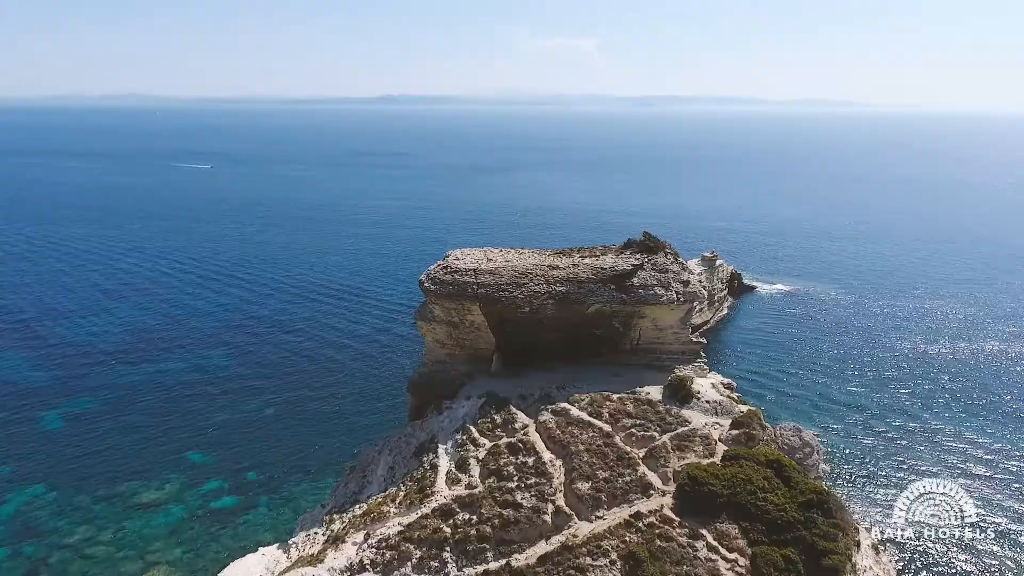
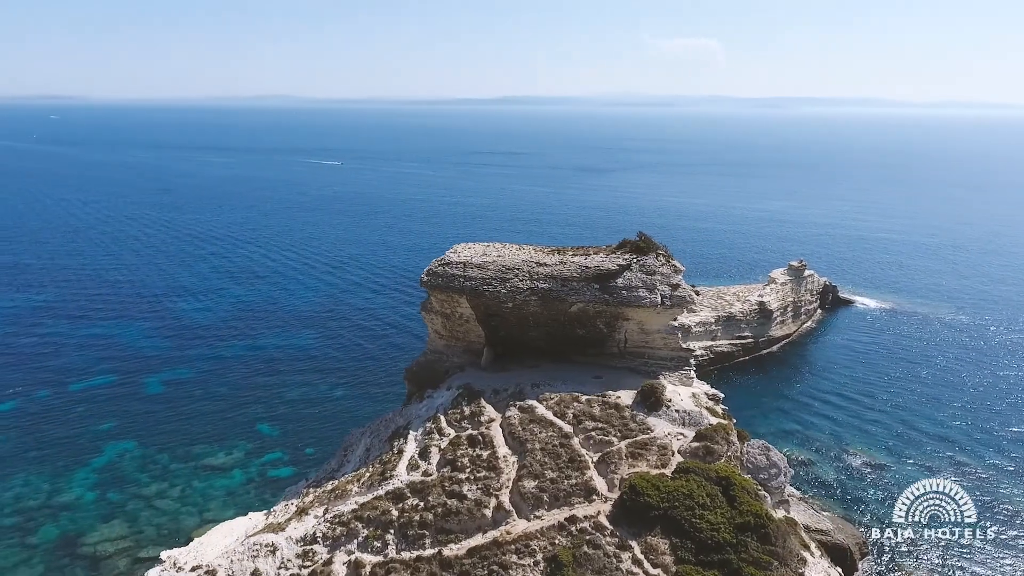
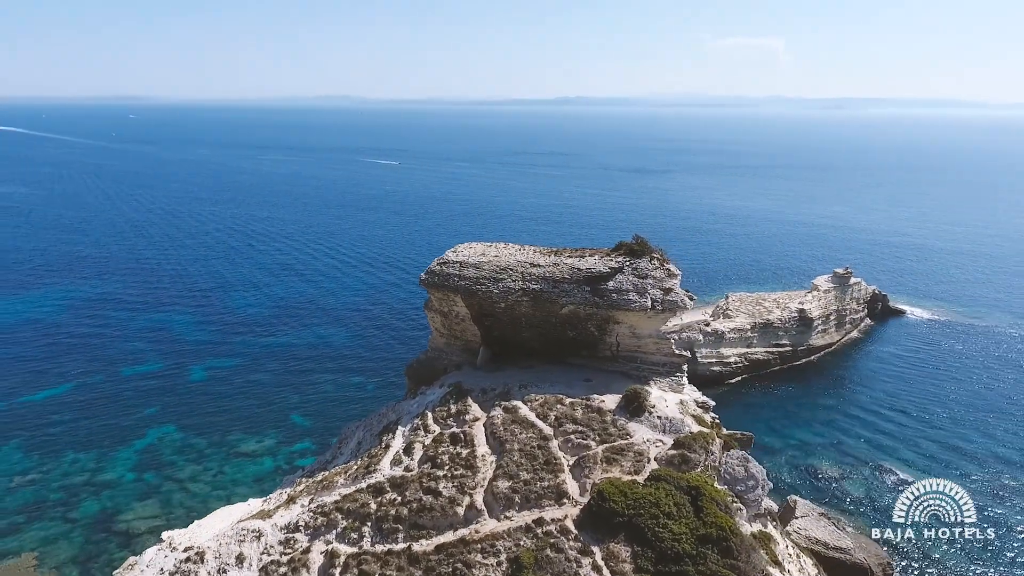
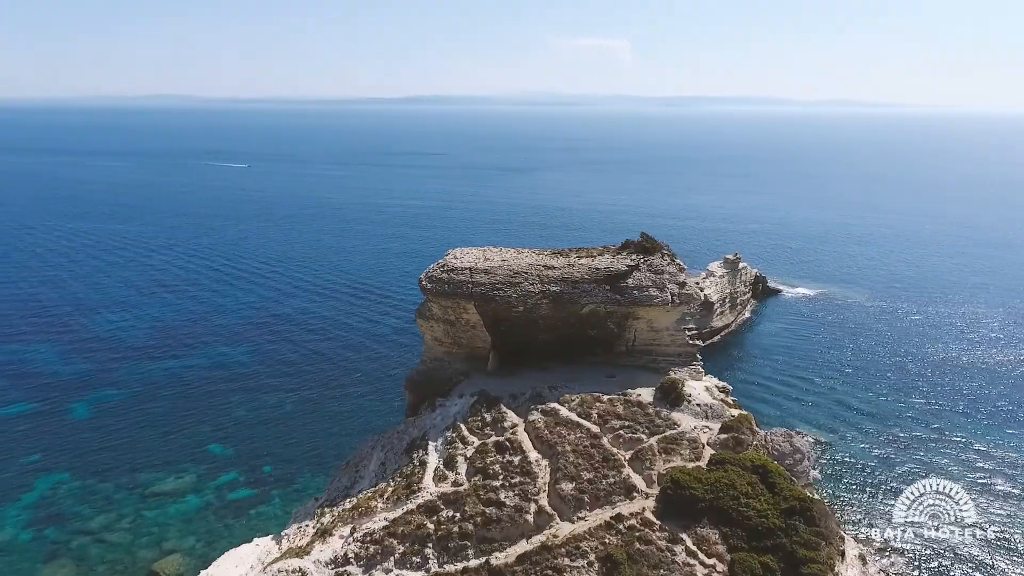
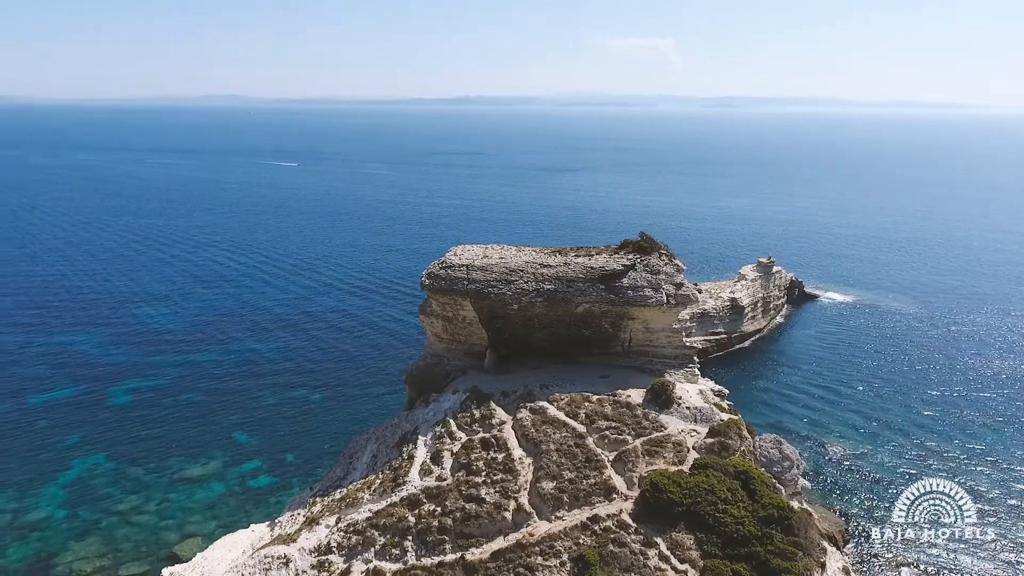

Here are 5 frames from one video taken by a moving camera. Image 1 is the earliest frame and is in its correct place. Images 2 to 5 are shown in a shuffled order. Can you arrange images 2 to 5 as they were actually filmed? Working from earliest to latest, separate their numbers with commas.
4, 5, 2, 3
